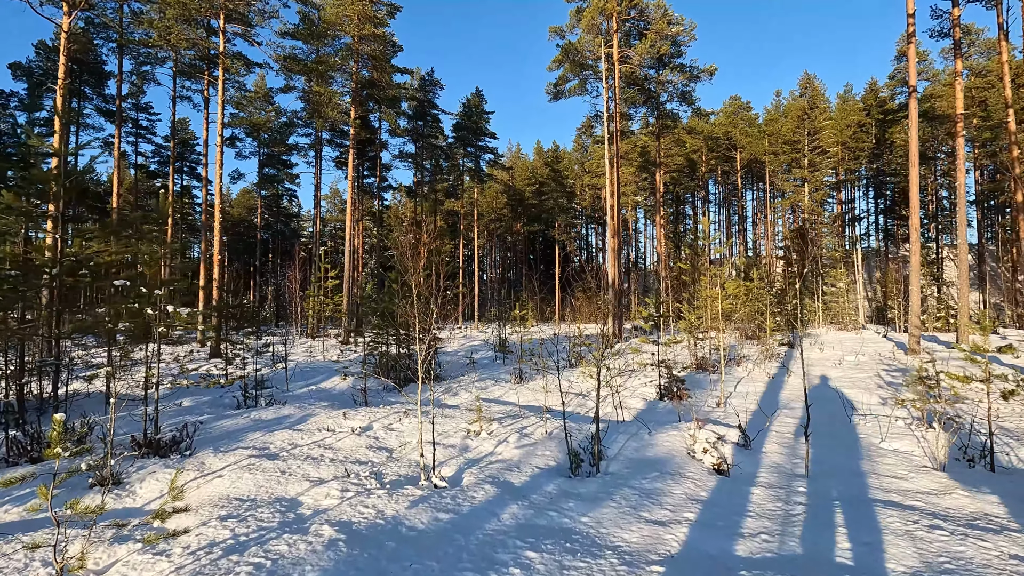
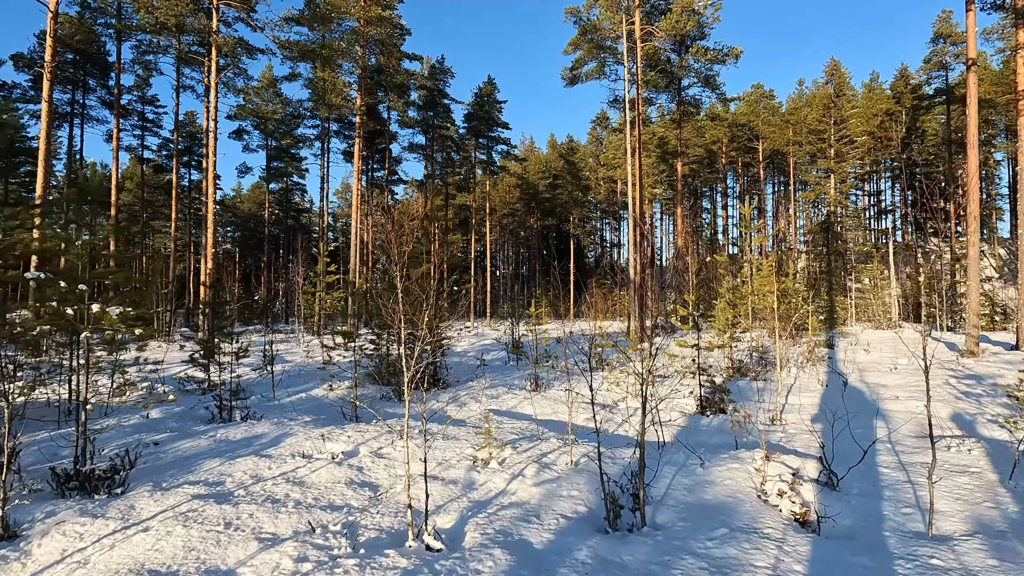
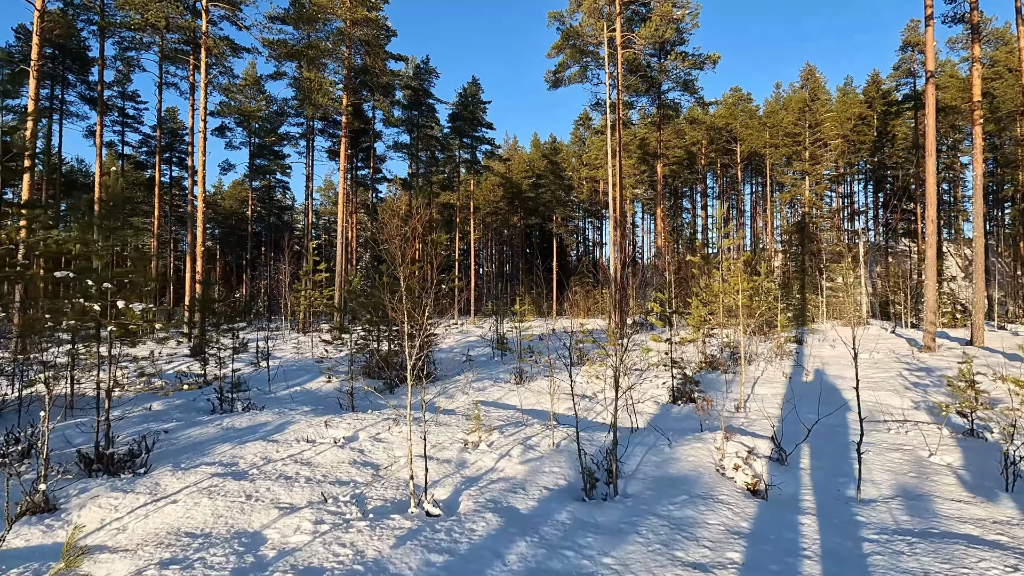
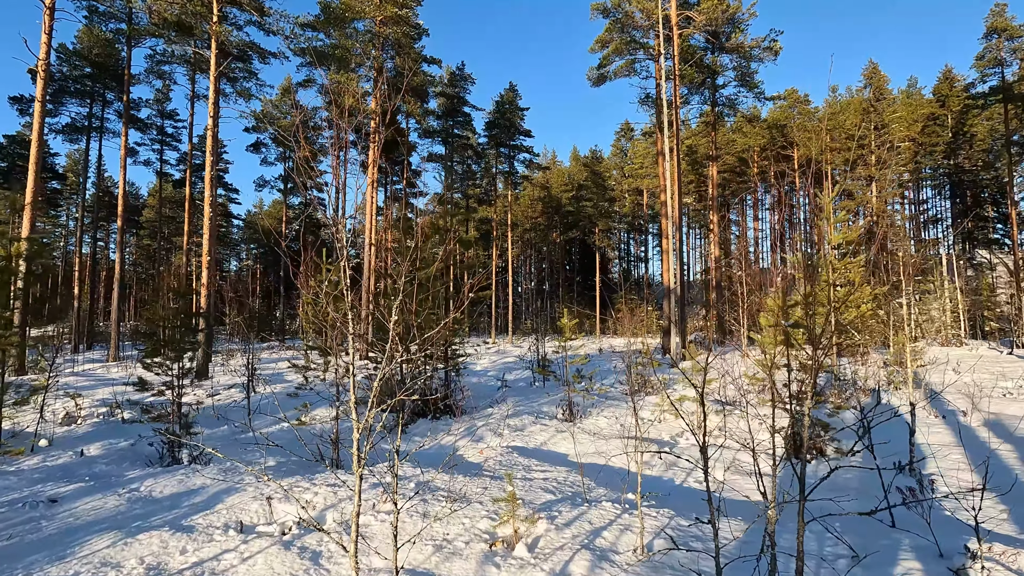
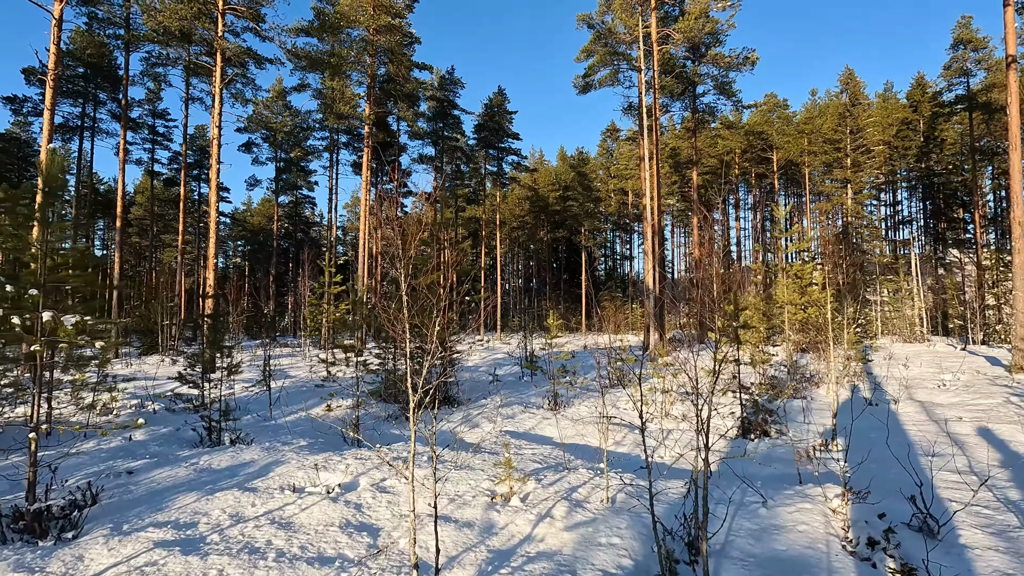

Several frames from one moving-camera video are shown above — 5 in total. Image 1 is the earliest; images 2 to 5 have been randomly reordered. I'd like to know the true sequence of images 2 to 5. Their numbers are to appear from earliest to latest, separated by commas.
3, 2, 5, 4
